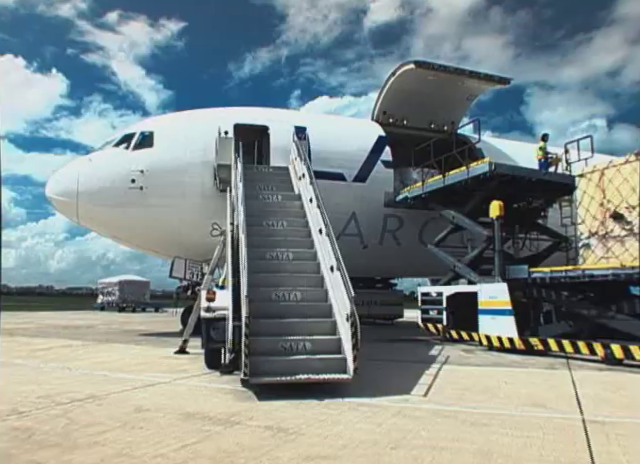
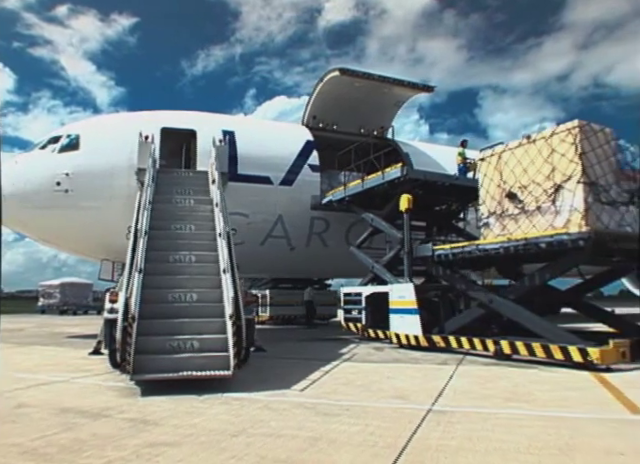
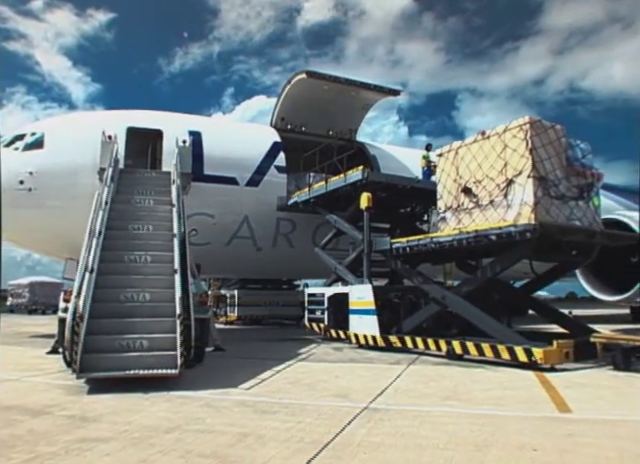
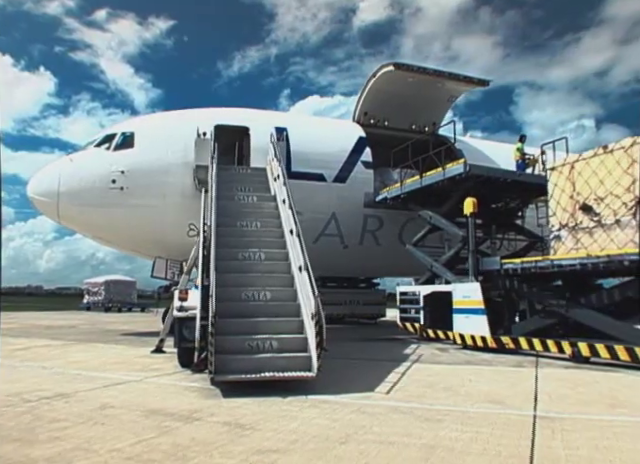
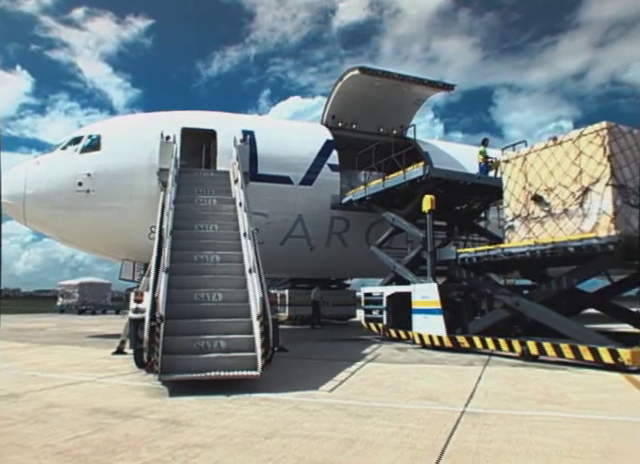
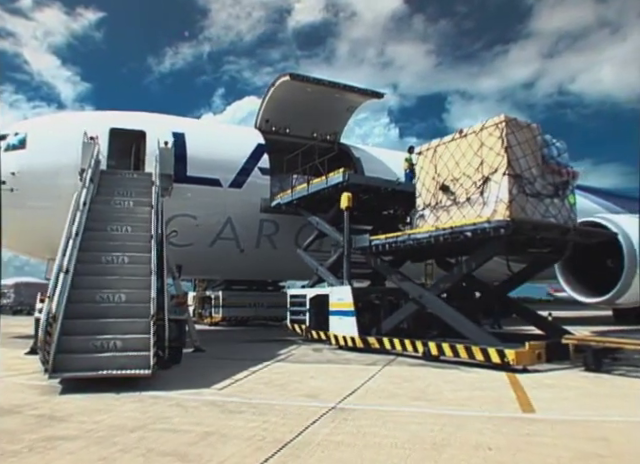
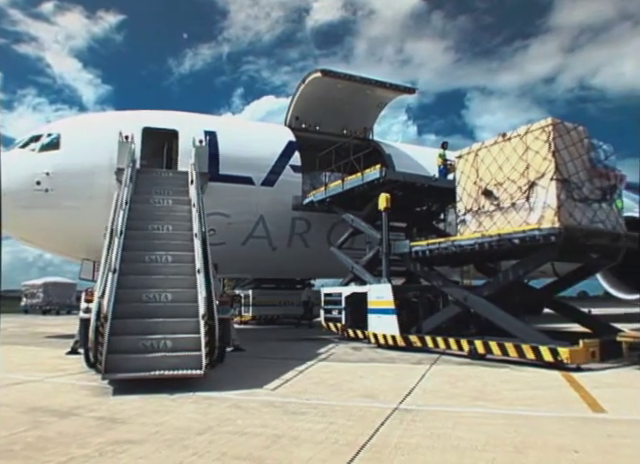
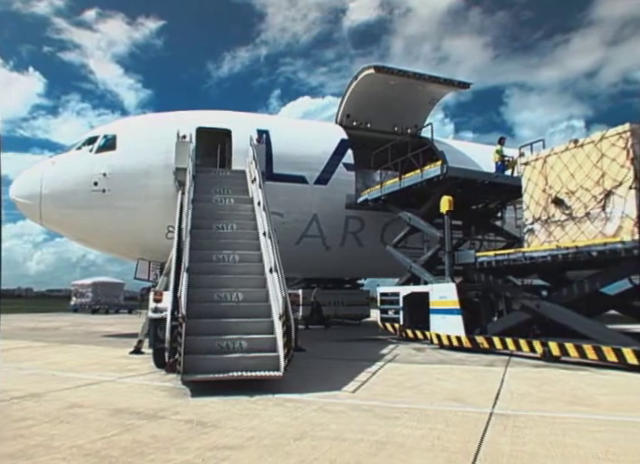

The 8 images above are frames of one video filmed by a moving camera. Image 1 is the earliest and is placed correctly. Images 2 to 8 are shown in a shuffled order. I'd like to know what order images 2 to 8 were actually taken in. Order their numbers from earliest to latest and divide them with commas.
4, 8, 5, 2, 7, 3, 6
